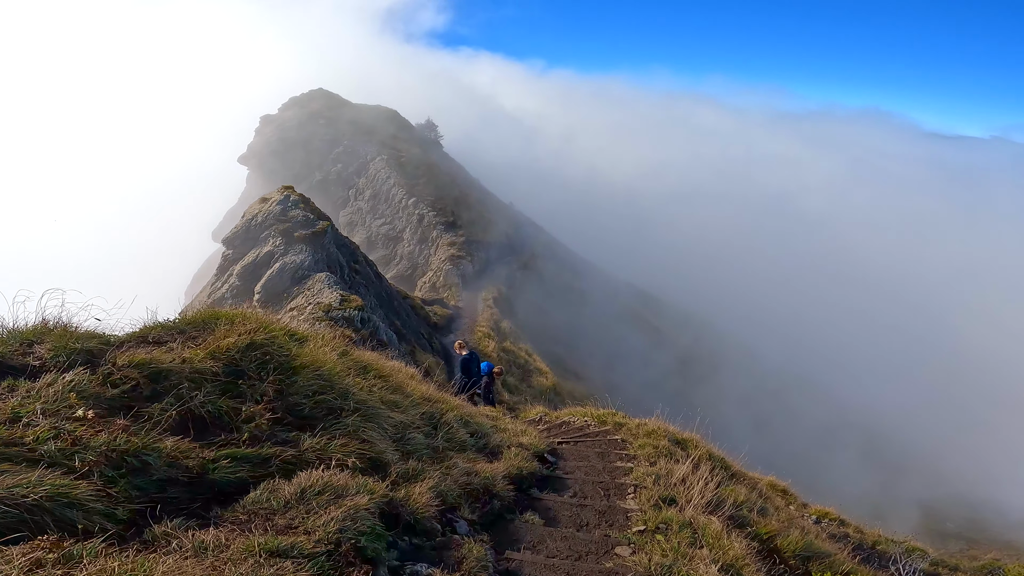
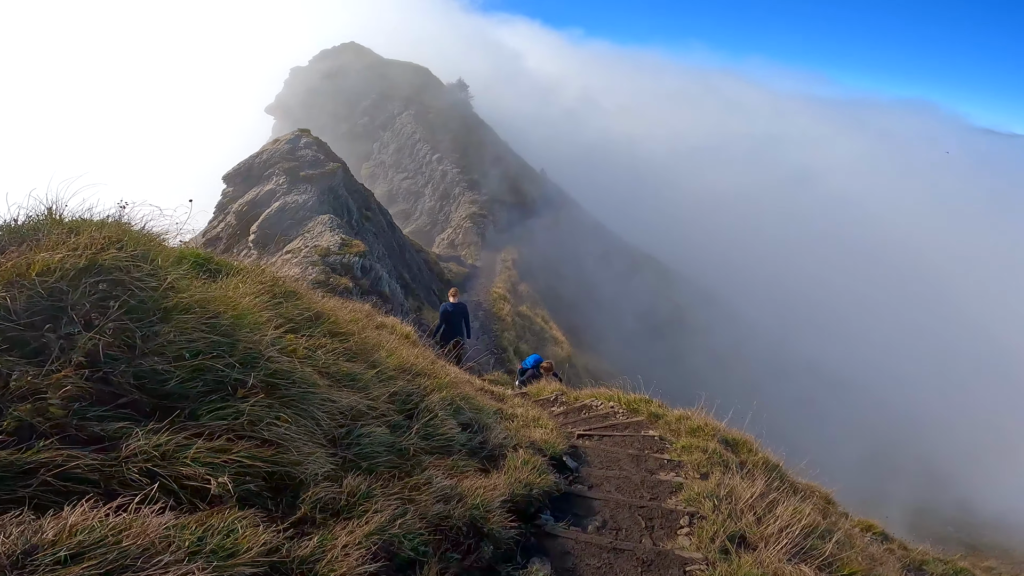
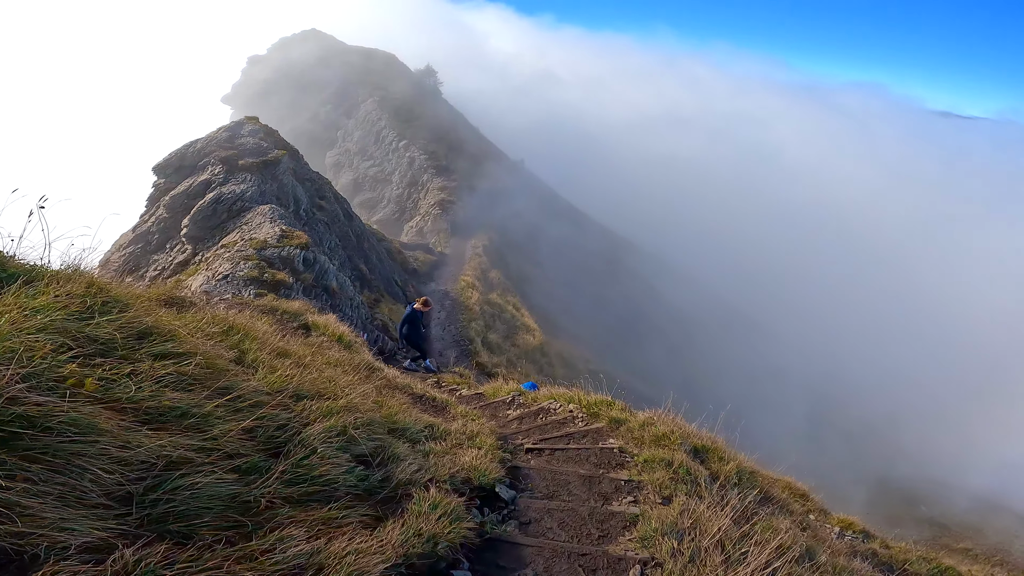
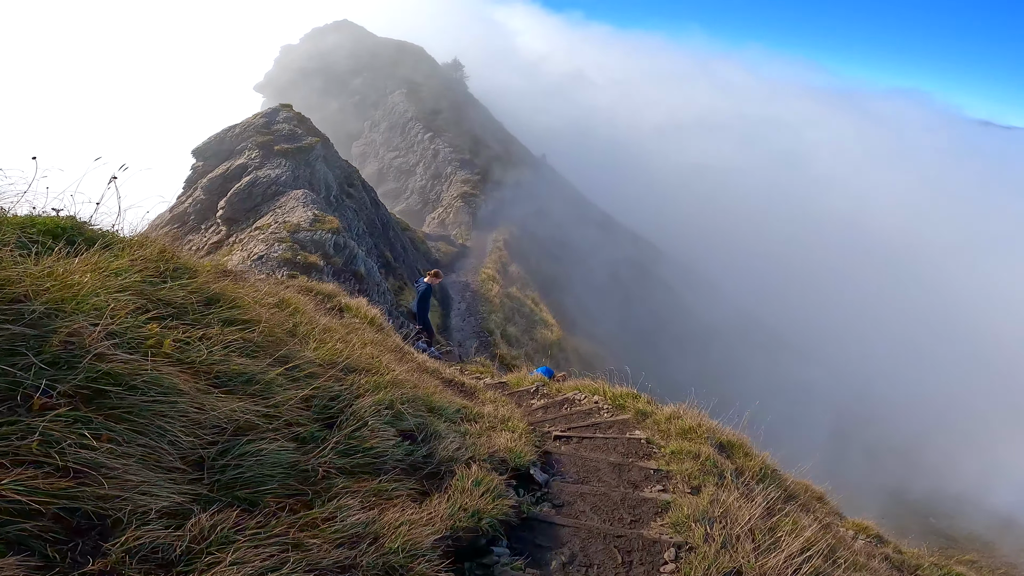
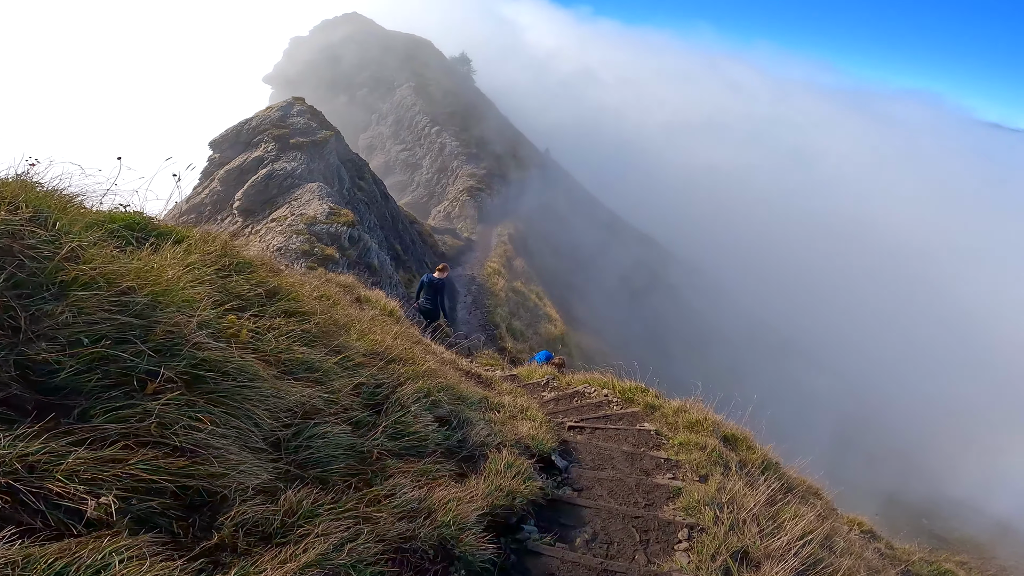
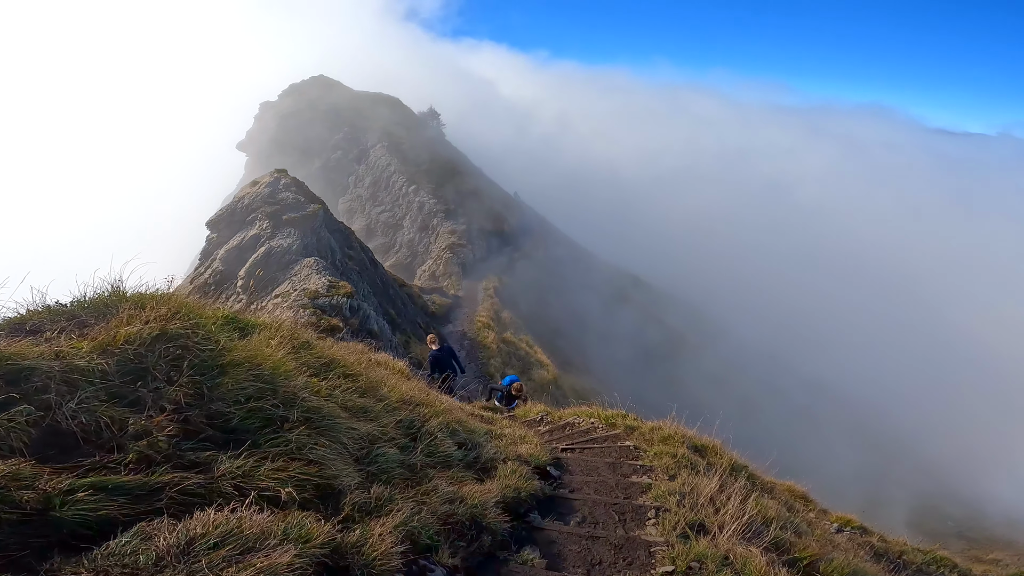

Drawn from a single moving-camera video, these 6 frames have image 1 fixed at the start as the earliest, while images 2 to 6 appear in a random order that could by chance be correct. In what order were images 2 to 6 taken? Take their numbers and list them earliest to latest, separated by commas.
6, 2, 5, 4, 3
